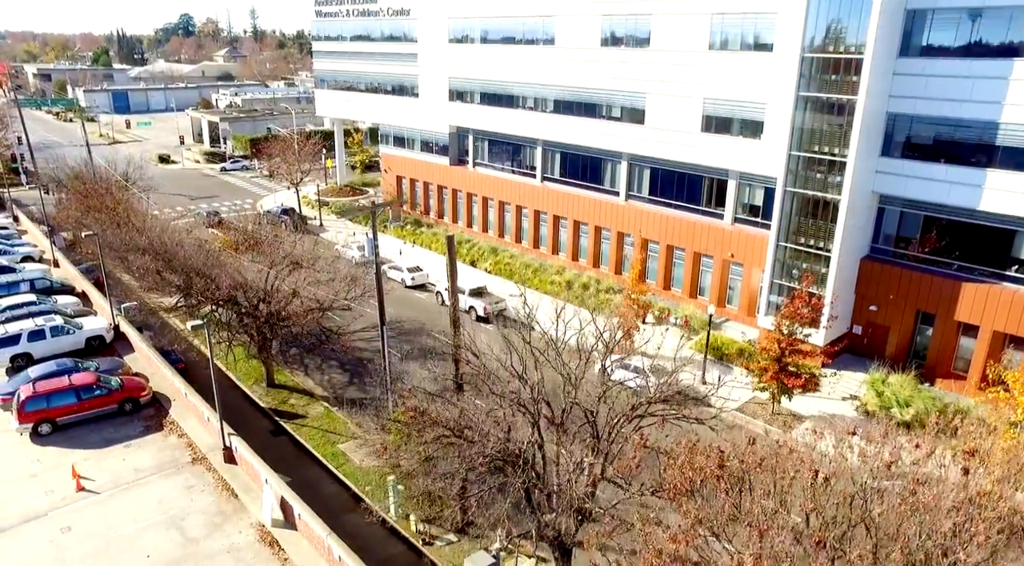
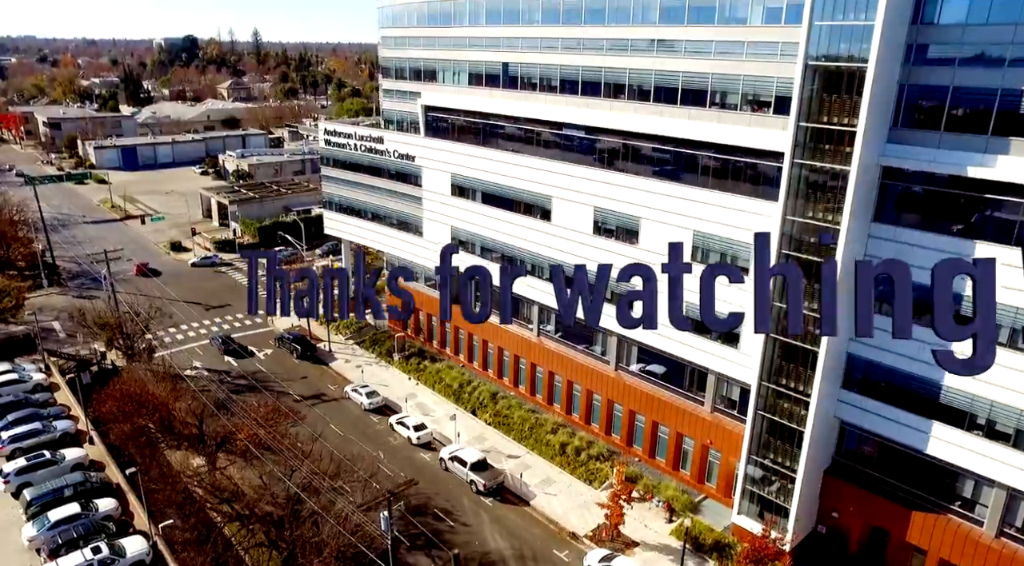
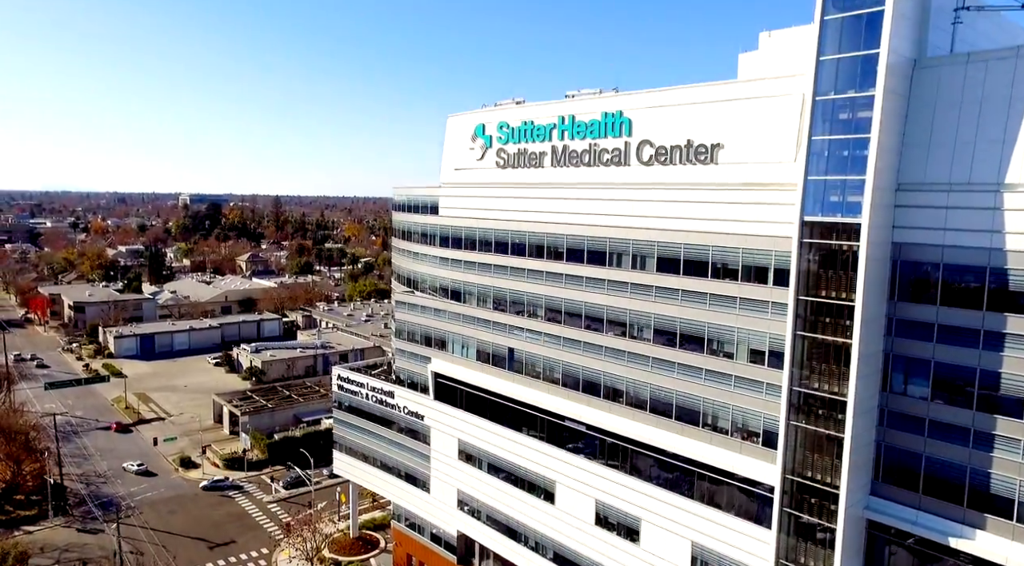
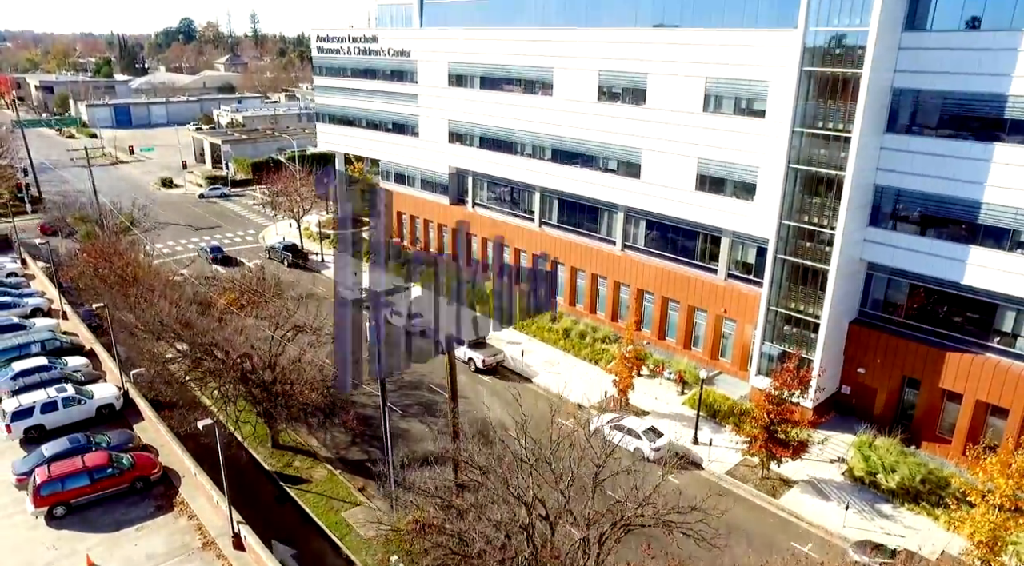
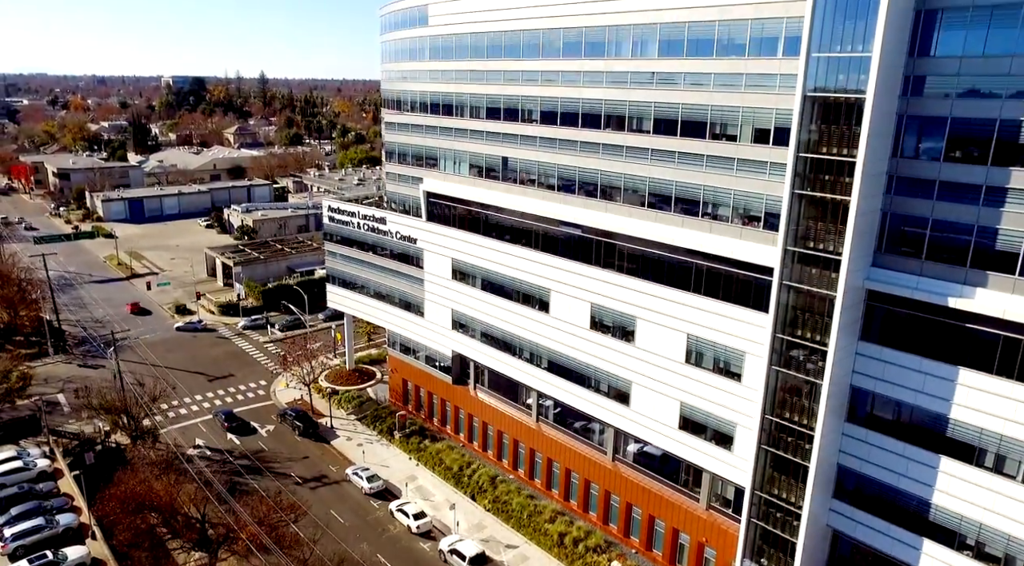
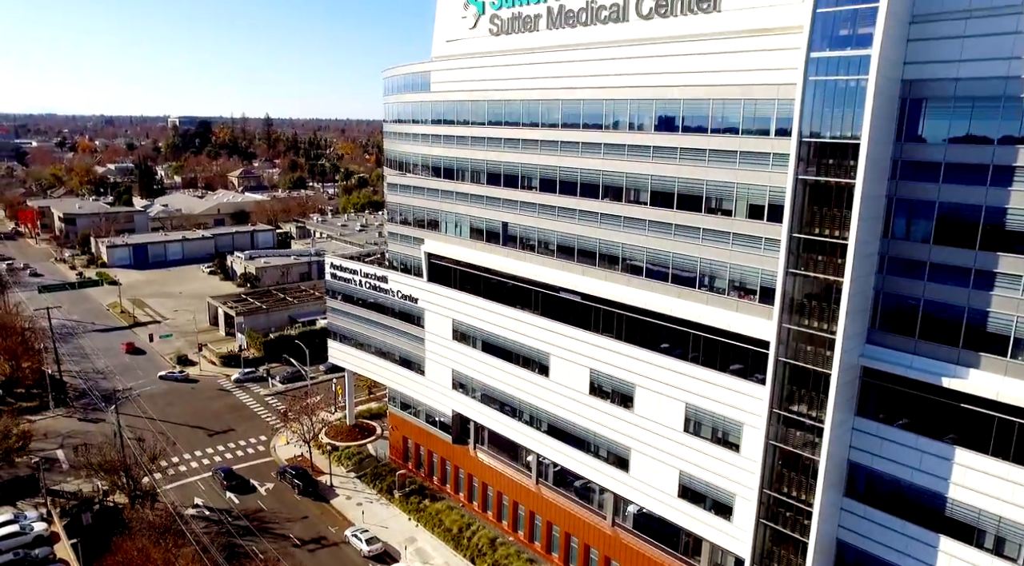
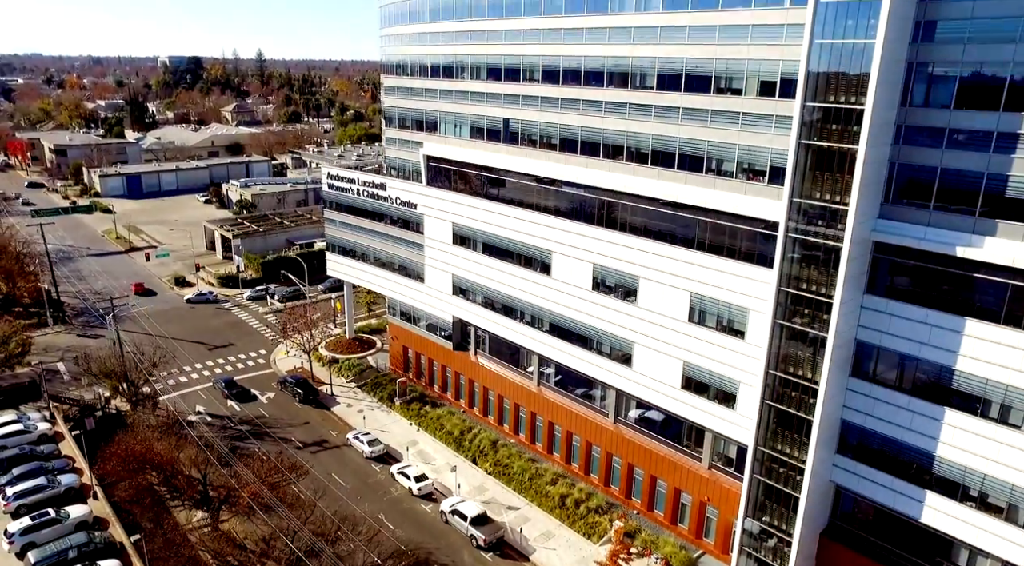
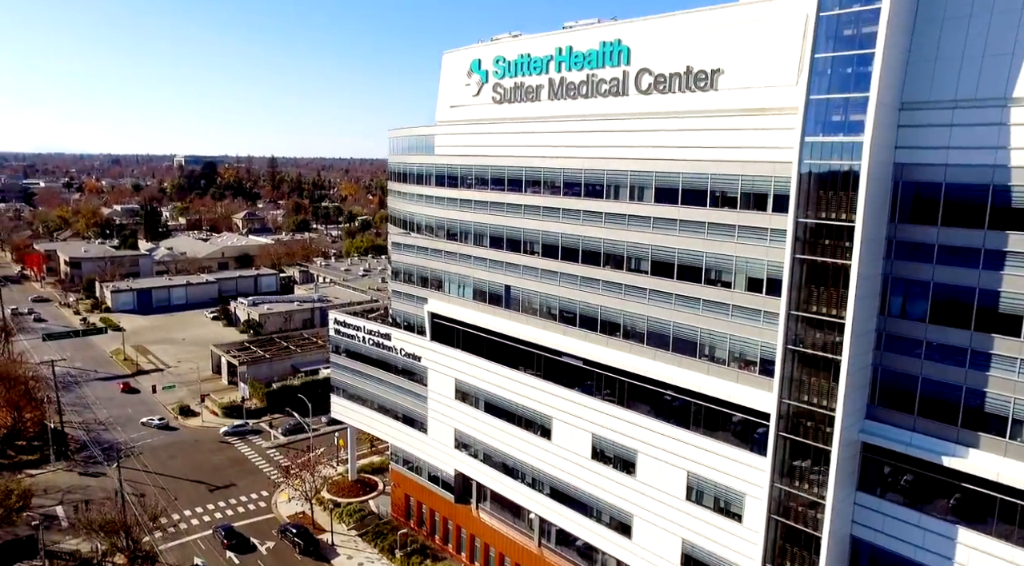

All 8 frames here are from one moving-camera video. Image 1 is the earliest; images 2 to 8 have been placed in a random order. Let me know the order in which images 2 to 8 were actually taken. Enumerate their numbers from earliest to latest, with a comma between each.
4, 2, 7, 5, 6, 8, 3
